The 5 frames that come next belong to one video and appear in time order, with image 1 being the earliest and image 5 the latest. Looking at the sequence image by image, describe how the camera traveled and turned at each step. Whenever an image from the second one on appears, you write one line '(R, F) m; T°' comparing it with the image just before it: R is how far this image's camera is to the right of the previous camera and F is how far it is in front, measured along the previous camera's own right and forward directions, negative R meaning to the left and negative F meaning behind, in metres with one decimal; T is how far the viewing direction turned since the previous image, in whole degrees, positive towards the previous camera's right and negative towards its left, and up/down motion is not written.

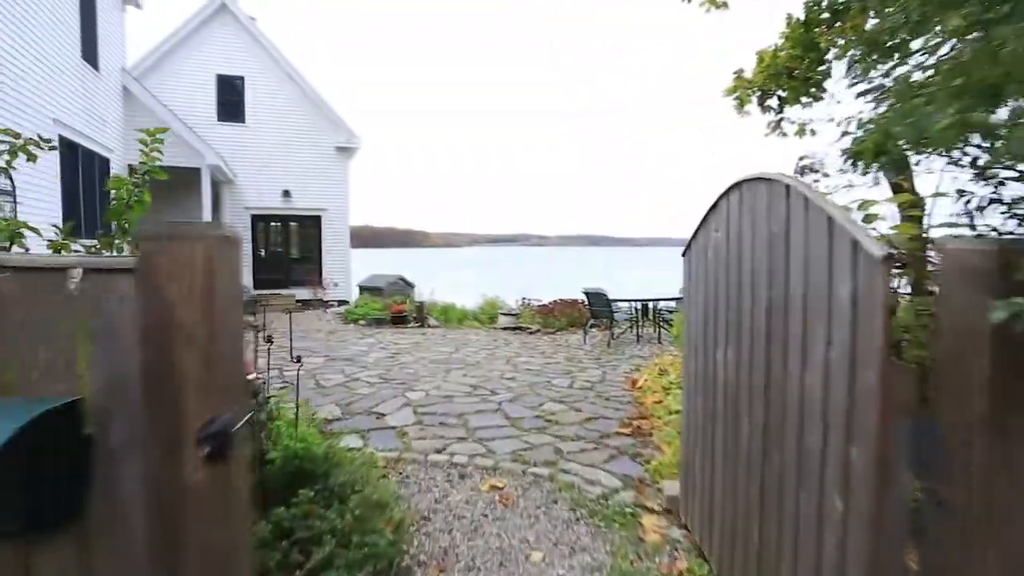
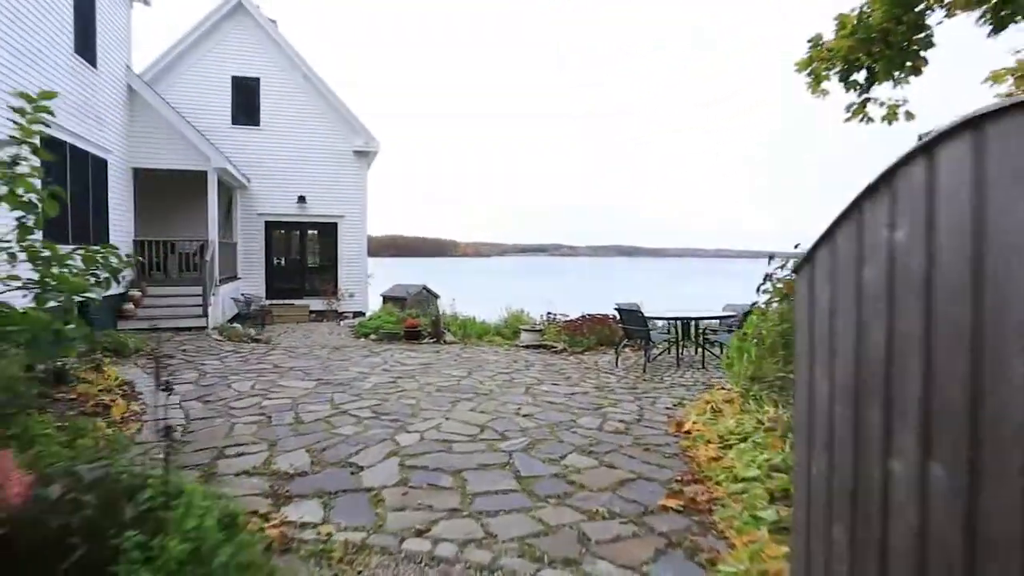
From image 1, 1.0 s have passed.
(+0.1, +1.0) m; -3°
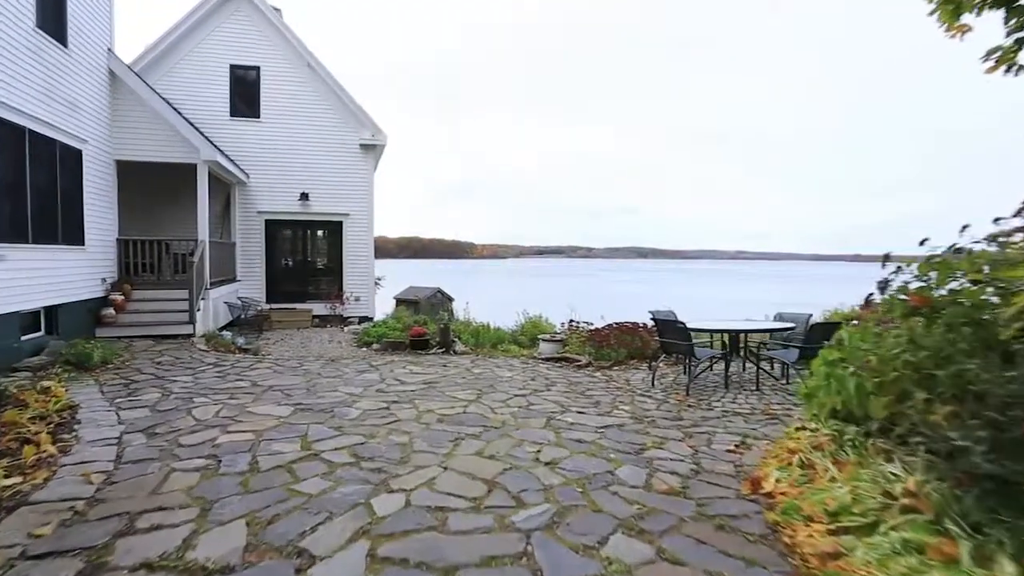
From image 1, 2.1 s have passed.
(0.0, +1.1) m; -2°
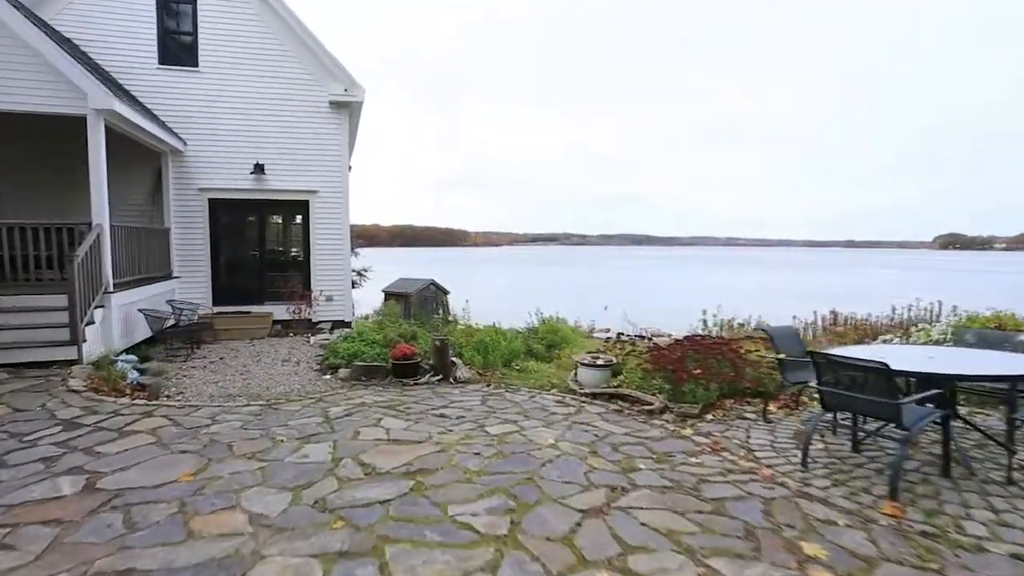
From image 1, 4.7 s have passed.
(-0.4, +2.9) m; +1°
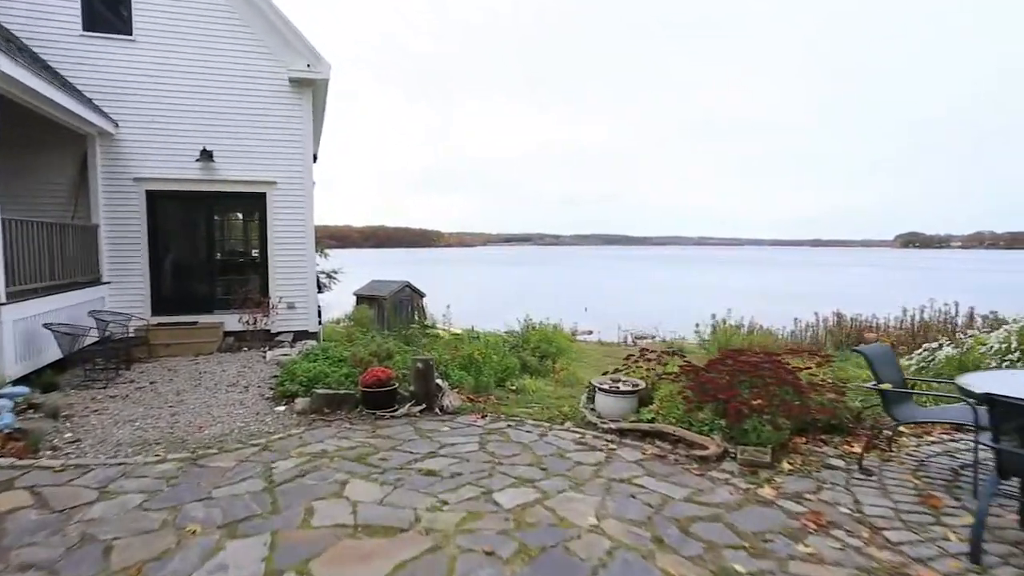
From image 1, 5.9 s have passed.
(-0.3, +1.3) m; +3°
